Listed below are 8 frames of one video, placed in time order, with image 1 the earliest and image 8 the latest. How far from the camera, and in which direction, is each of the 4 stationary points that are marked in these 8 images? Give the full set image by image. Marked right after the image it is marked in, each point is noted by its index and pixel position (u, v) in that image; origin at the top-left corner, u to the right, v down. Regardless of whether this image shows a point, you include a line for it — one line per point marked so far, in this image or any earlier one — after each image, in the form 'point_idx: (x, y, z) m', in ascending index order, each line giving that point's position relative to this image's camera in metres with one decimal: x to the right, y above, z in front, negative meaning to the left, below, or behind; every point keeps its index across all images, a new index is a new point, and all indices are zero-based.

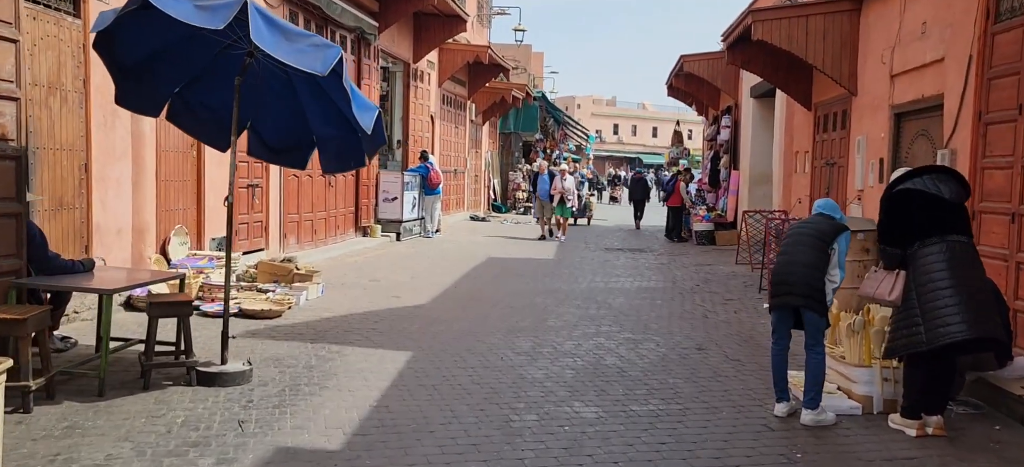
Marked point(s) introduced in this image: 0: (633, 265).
0: (+1.8, -0.5, +17.1) m
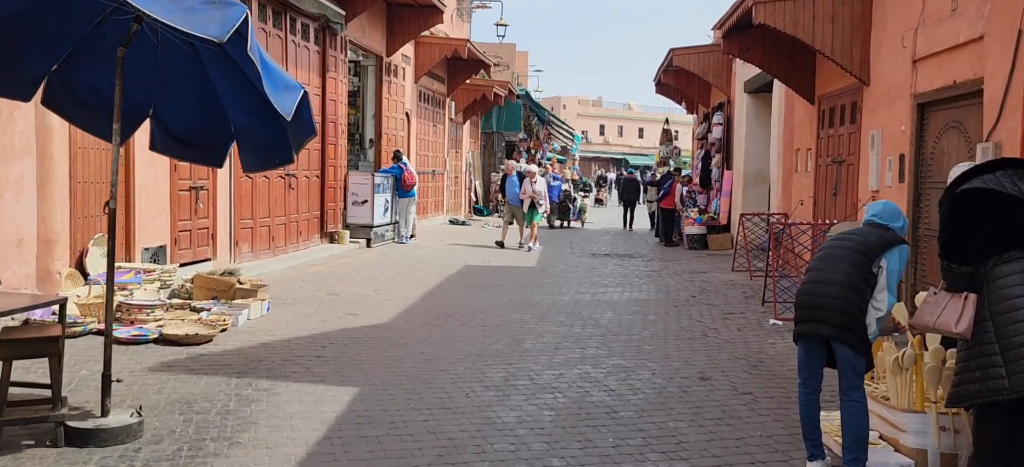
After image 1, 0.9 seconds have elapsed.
0: (+1.5, -0.5, +15.8) m
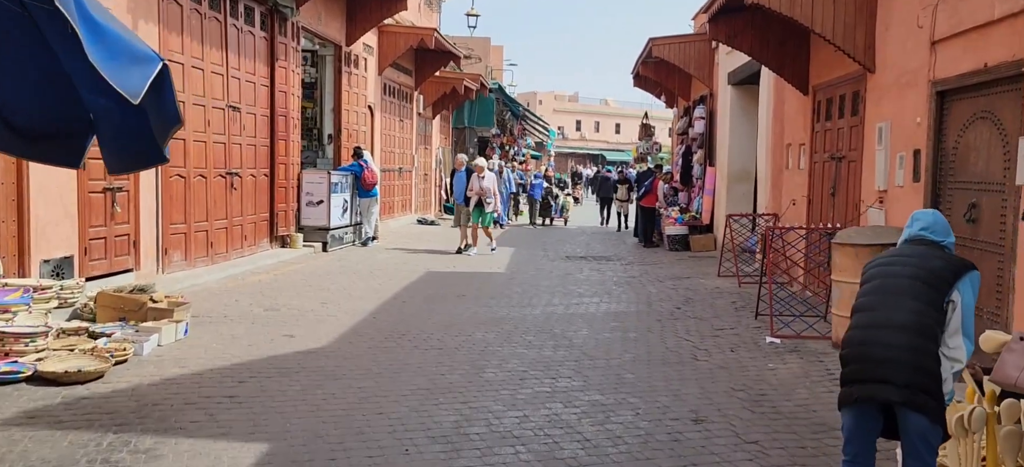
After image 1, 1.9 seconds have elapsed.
0: (+1.1, -0.6, +14.5) m
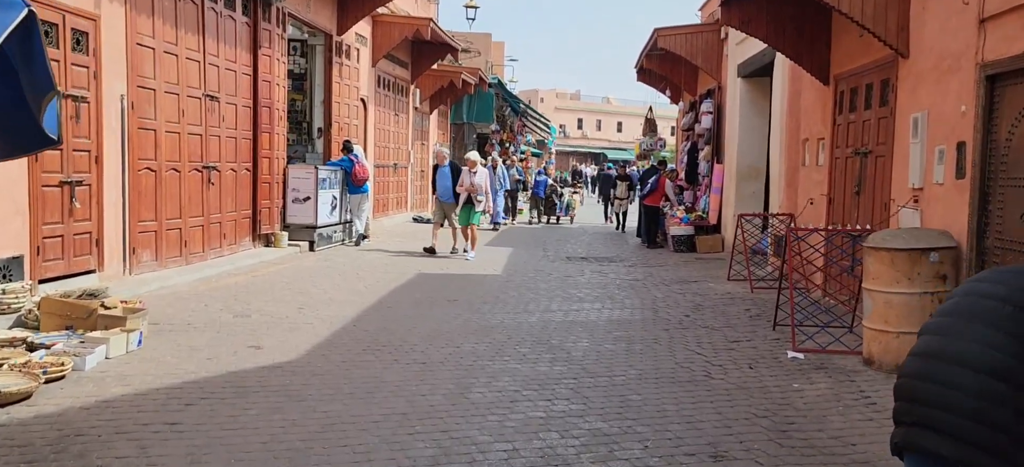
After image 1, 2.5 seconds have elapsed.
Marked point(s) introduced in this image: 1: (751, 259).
0: (+1.0, -0.6, +13.6) m
1: (+2.9, -0.3, +13.7) m
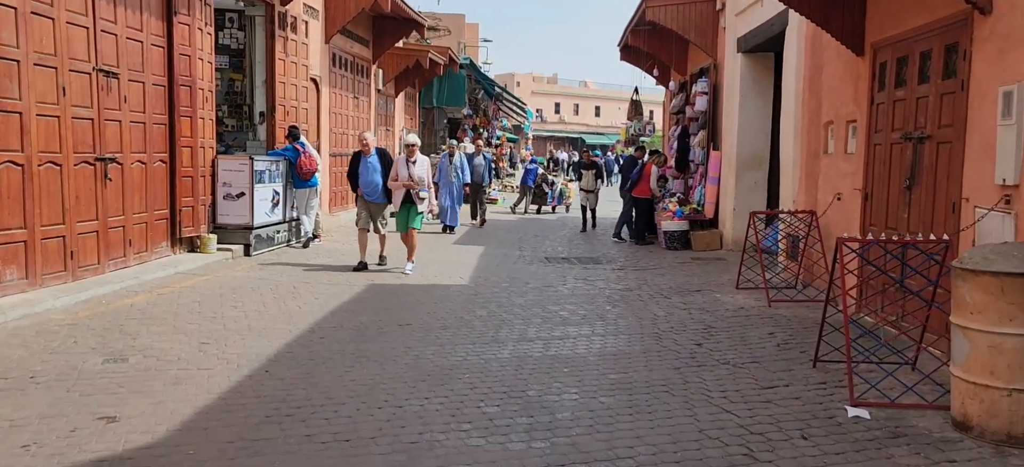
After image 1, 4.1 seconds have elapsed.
0: (+0.7, -0.6, +11.4) m
1: (+2.6, -0.3, +11.6) m
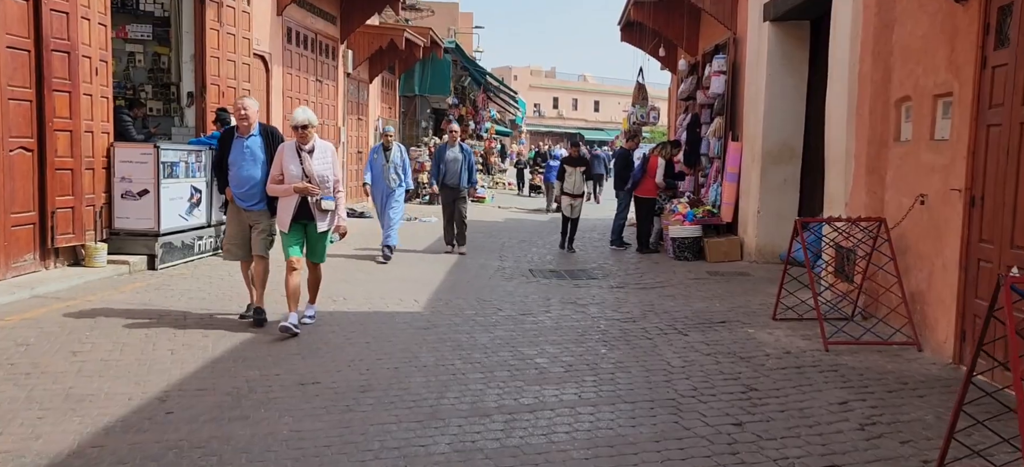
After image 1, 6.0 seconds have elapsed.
0: (+0.5, -0.7, +8.7) m
1: (+2.3, -0.4, +8.8) m
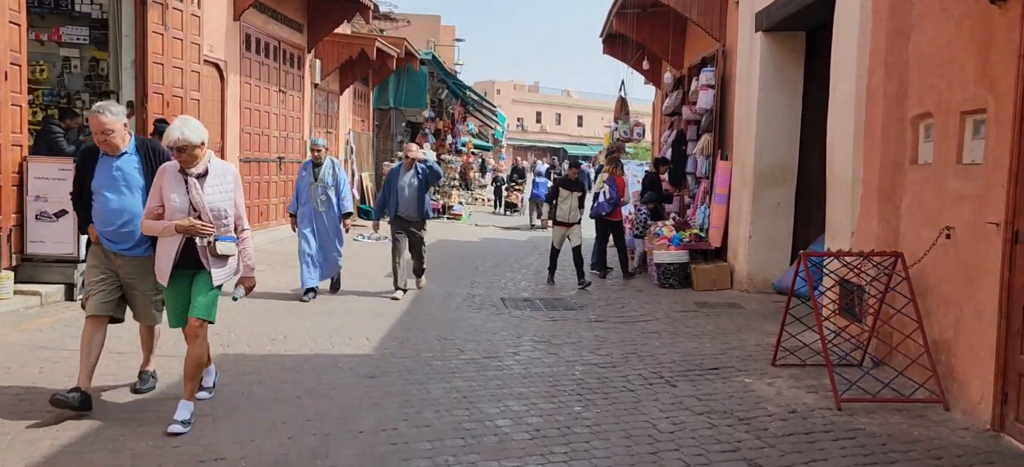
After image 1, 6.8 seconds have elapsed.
0: (+0.2, -0.9, +7.5) m
1: (+2.0, -0.7, +7.7) m
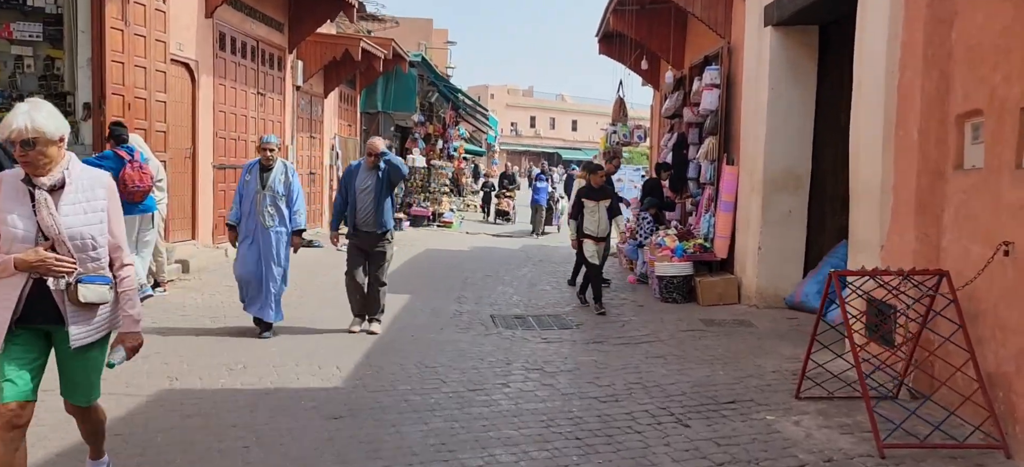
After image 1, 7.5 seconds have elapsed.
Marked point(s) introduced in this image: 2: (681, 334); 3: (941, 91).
0: (+0.1, -1.0, +6.5) m
1: (+2.0, -0.7, +6.7) m
2: (+1.4, -0.9, +9.8) m
3: (+2.5, +0.8, +6.6) m
